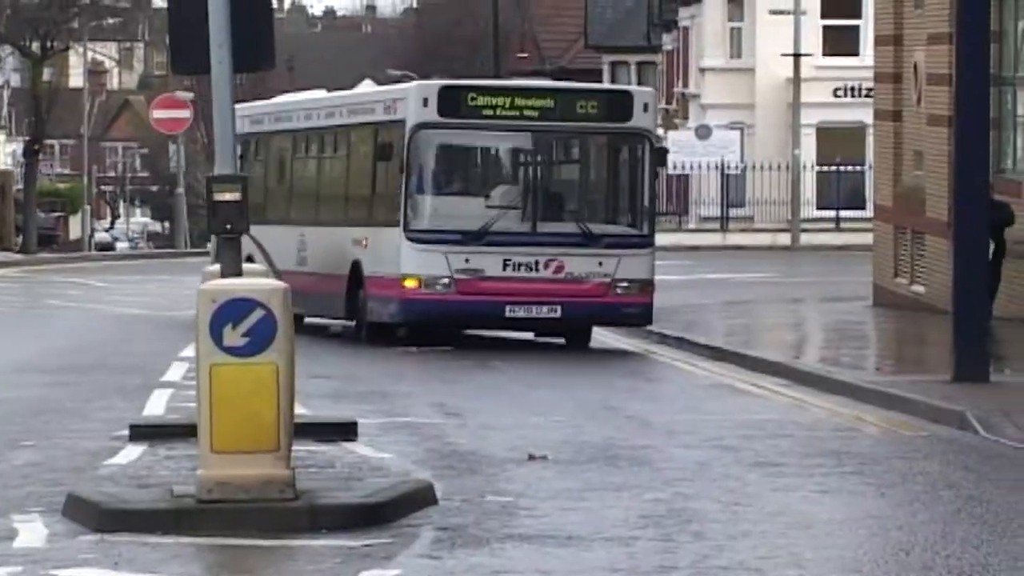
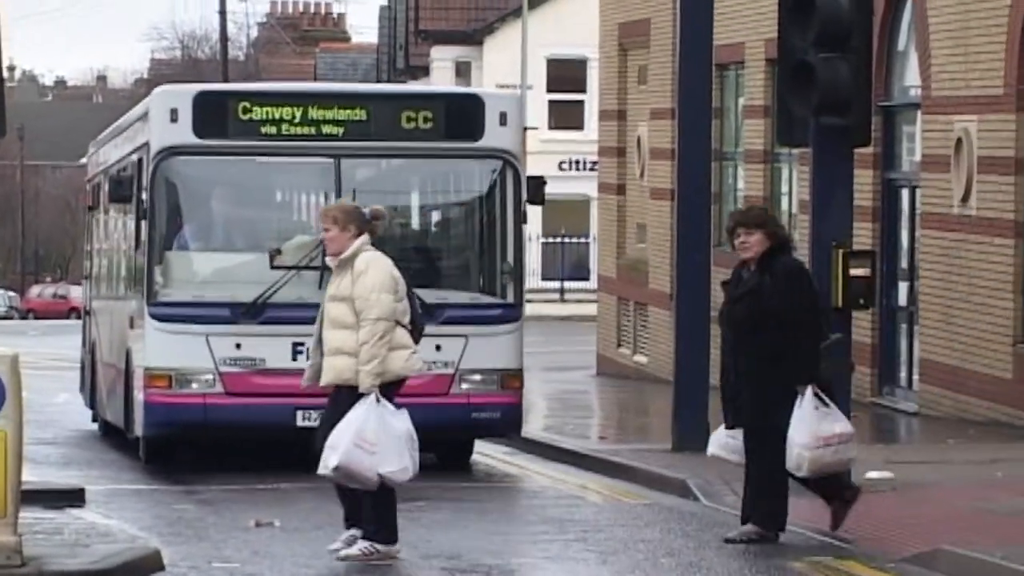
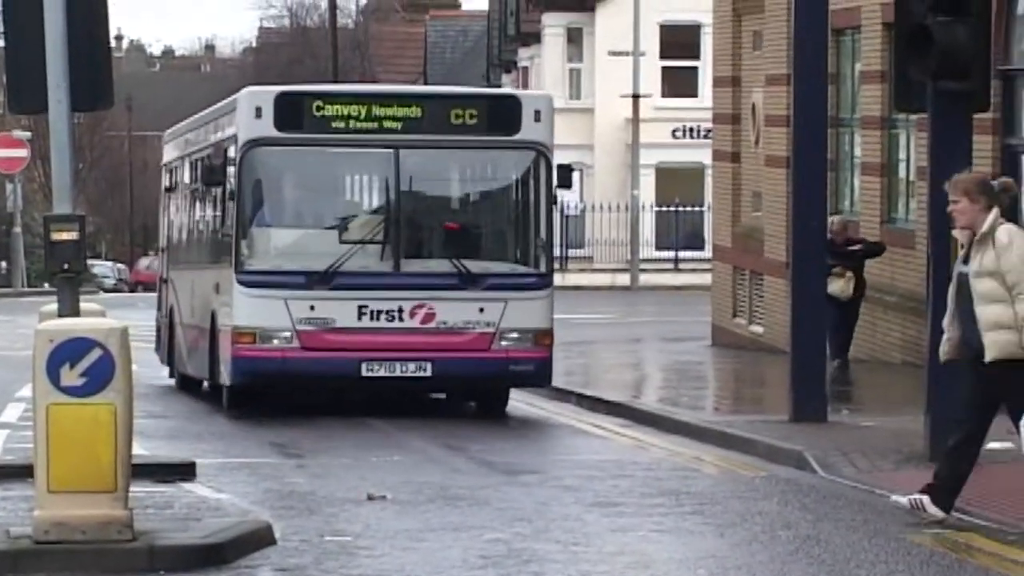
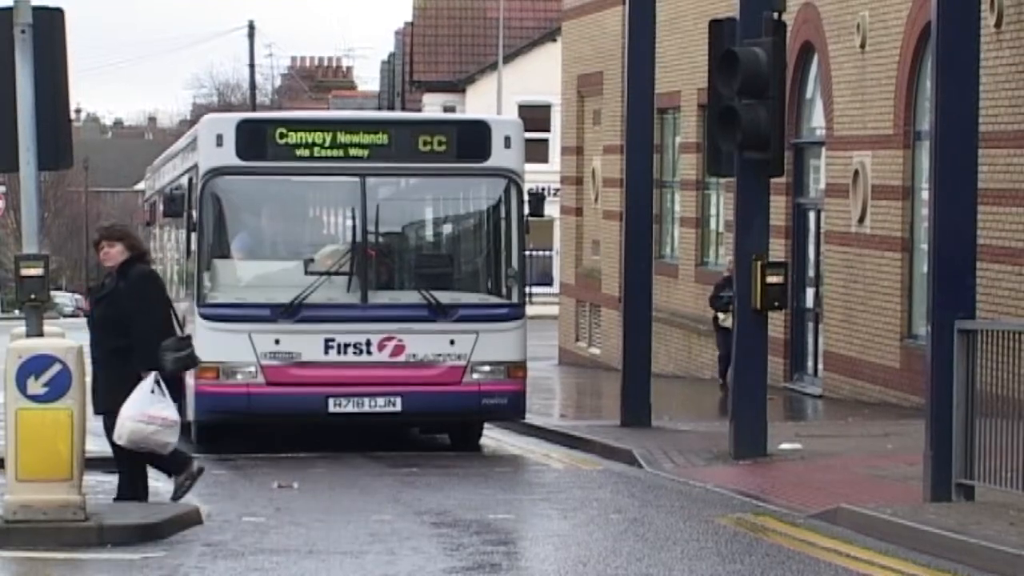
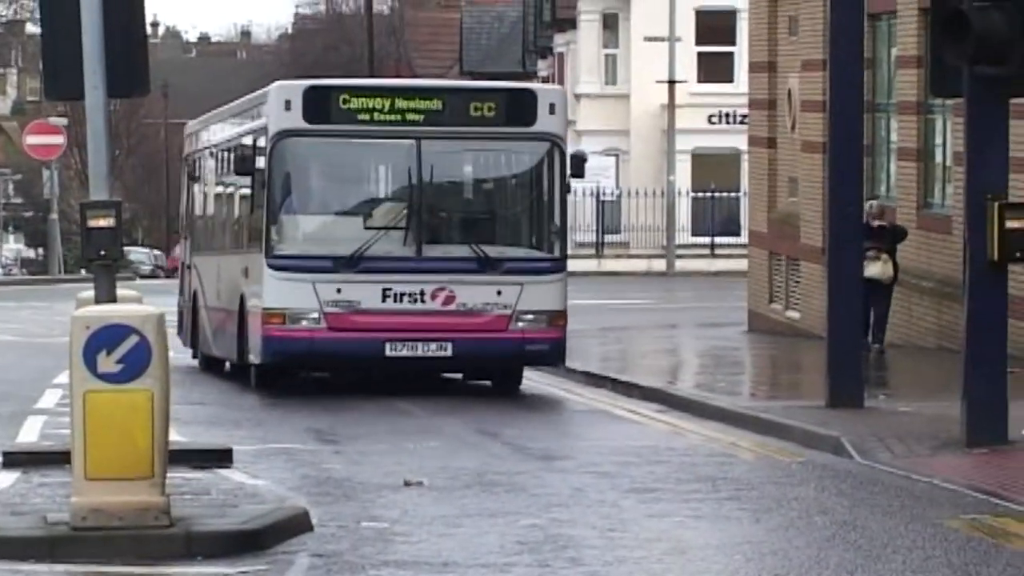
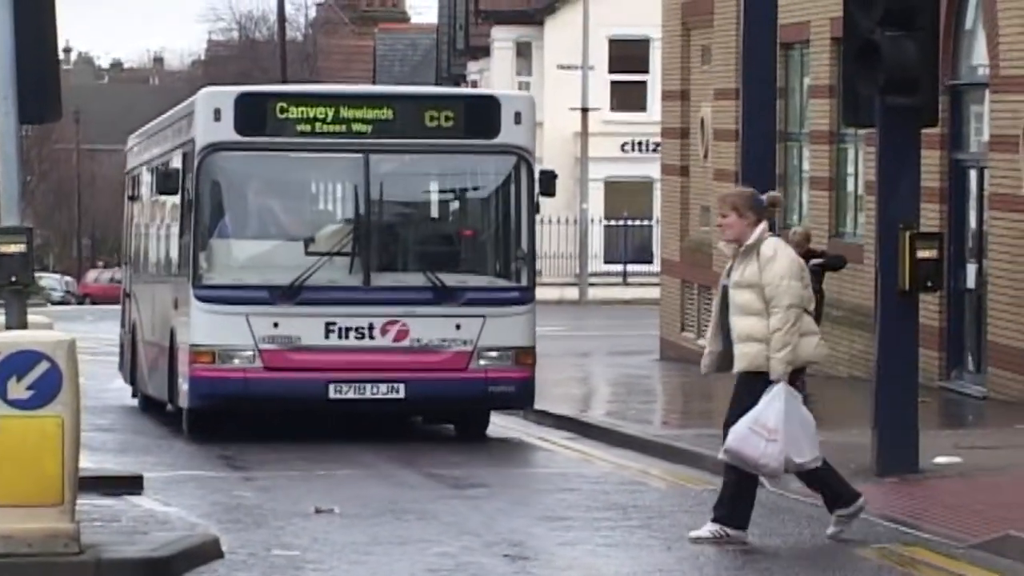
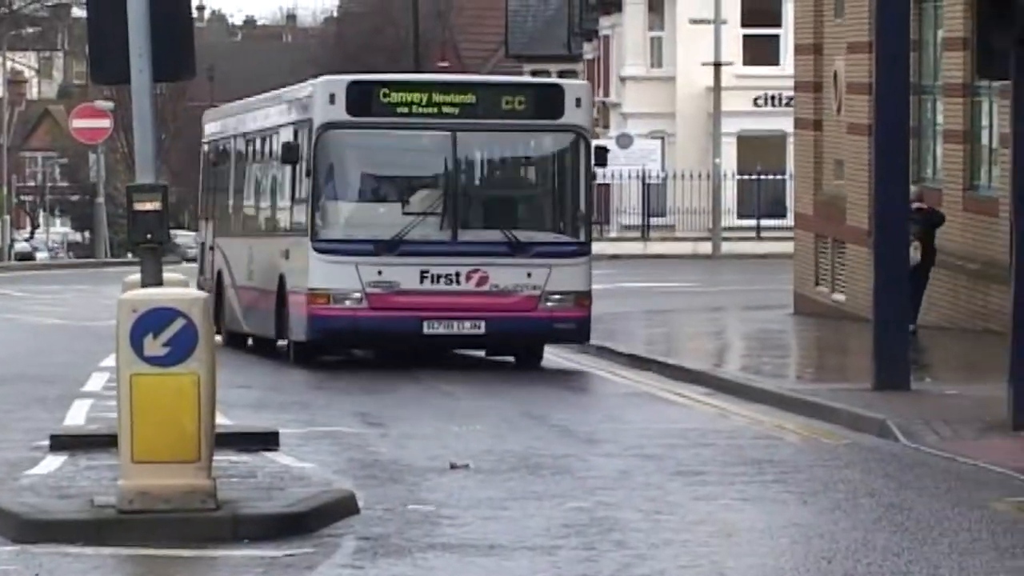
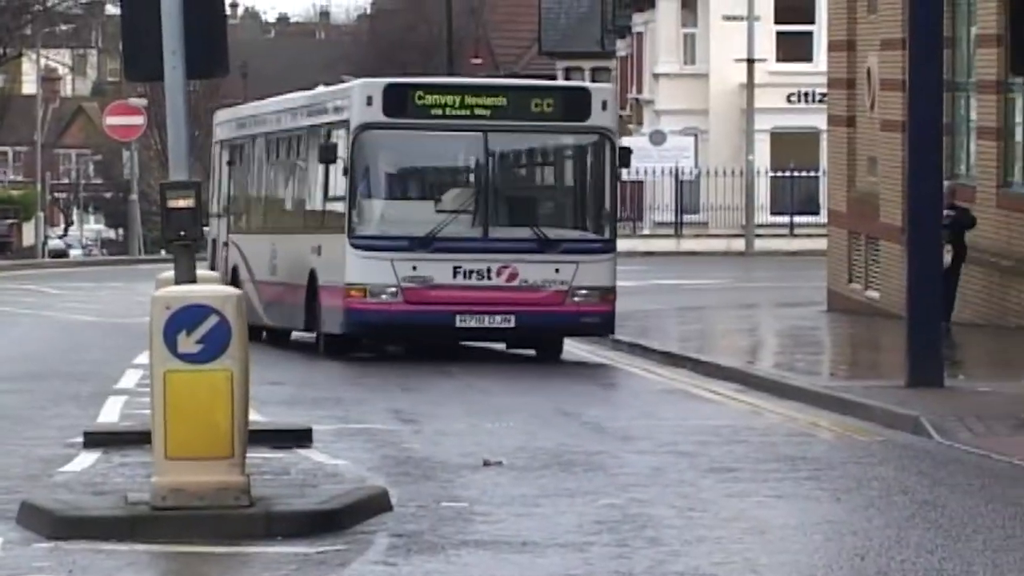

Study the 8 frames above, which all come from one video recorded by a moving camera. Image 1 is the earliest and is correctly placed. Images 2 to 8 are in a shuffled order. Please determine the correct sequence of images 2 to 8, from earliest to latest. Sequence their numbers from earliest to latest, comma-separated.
8, 7, 5, 3, 6, 2, 4
